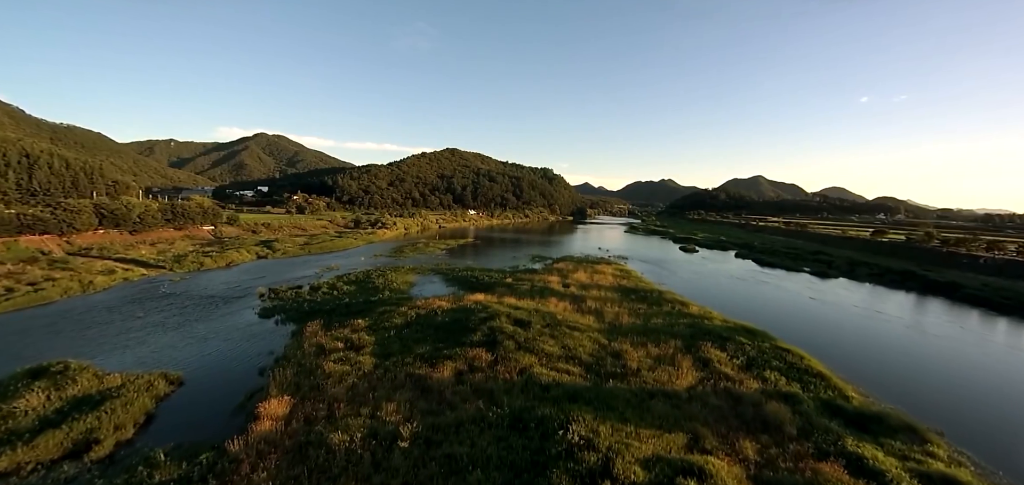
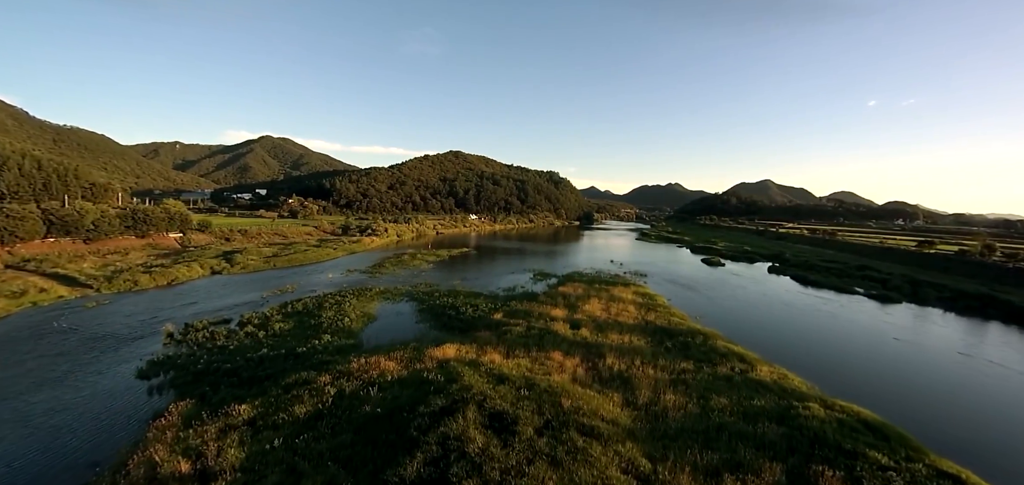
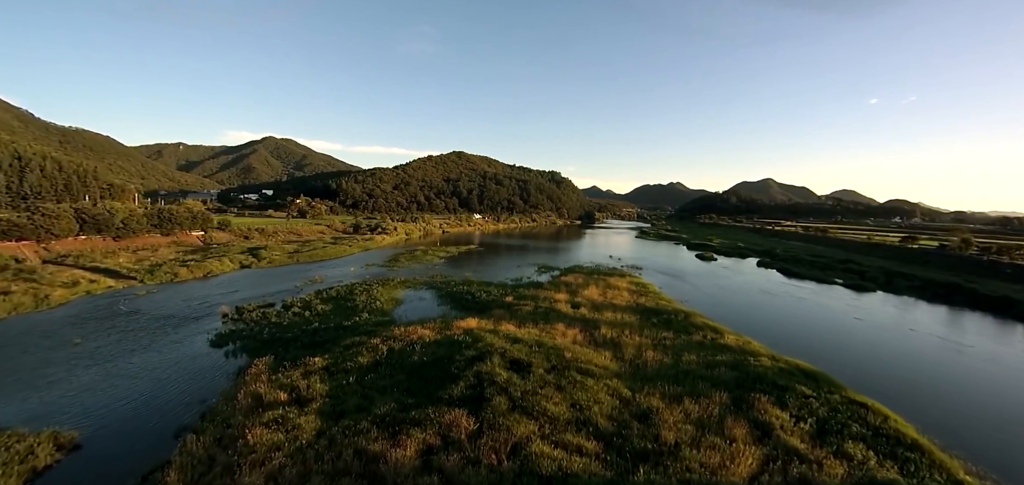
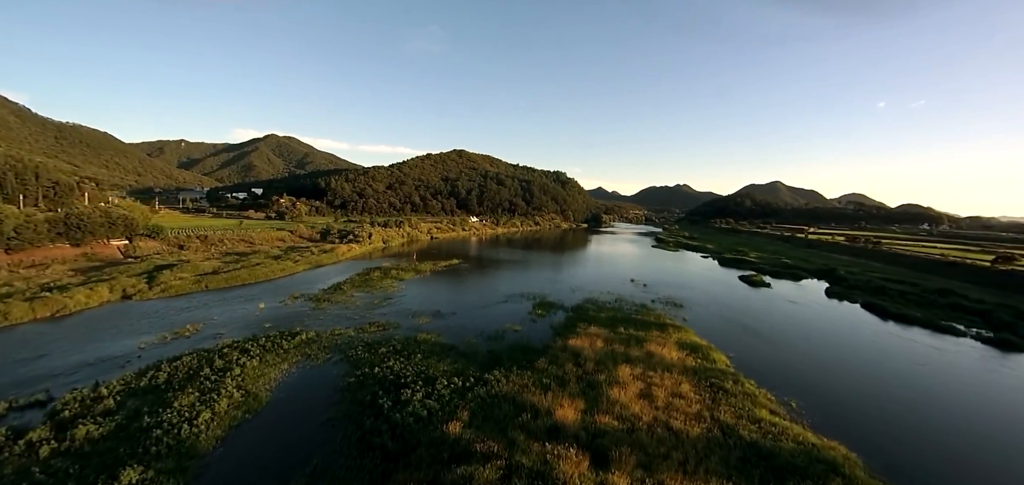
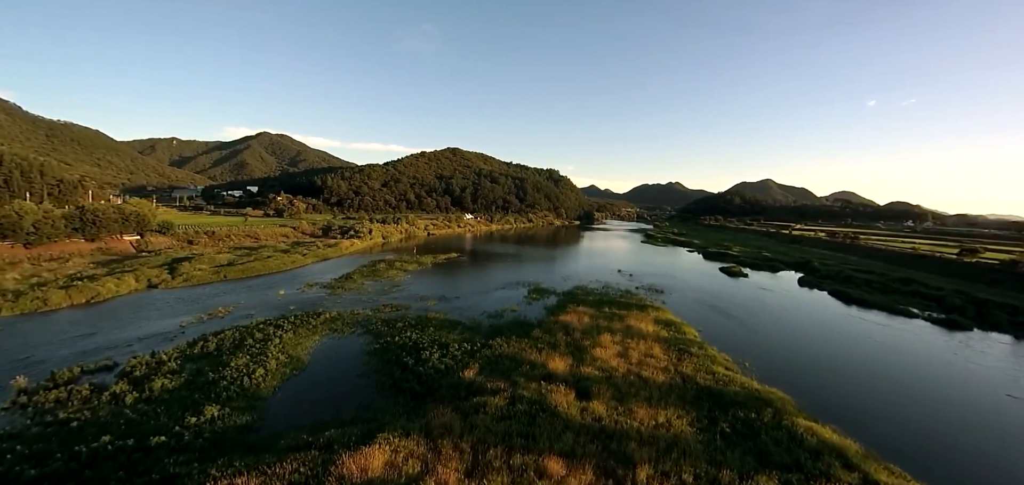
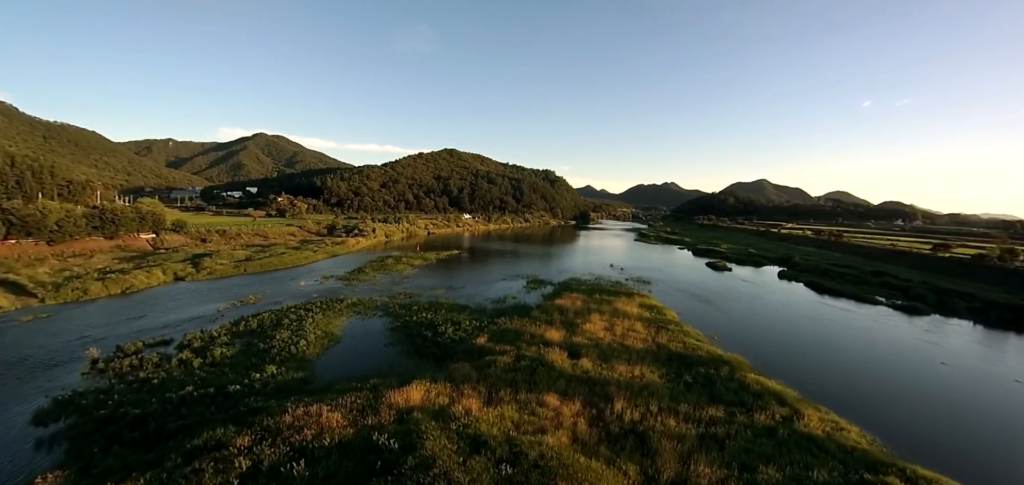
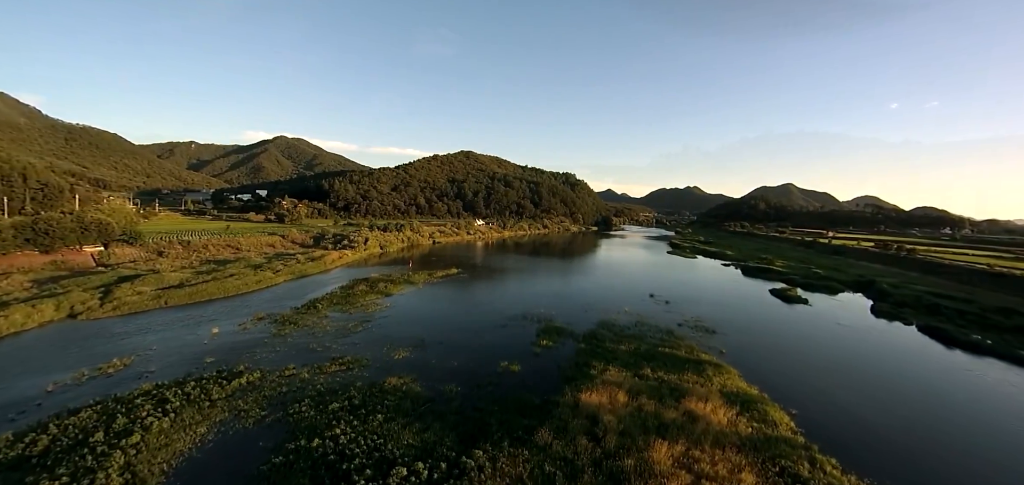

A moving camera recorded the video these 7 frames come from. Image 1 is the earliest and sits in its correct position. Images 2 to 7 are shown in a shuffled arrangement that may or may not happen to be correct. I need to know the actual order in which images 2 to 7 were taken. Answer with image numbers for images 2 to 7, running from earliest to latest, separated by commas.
3, 2, 6, 5, 4, 7
